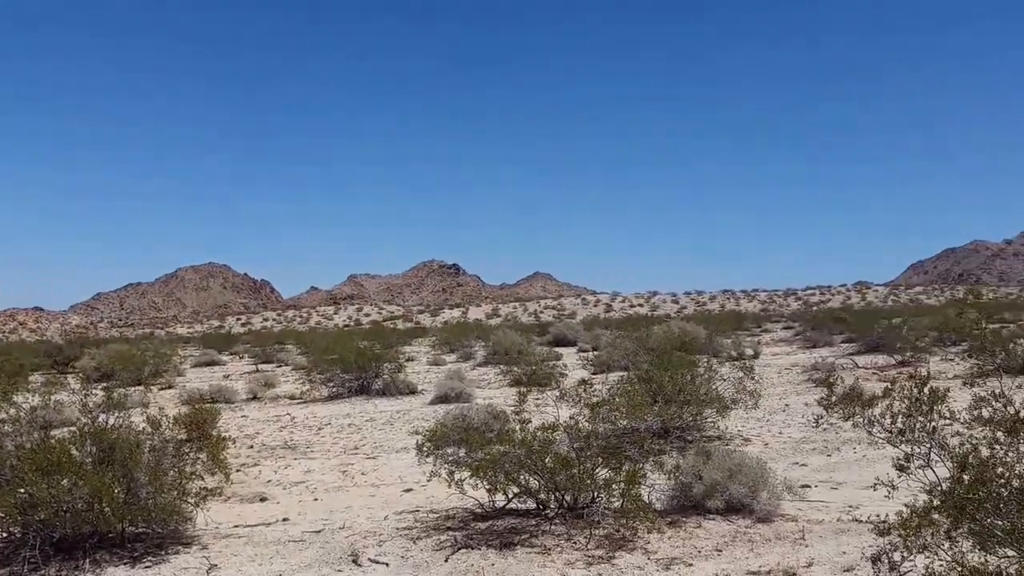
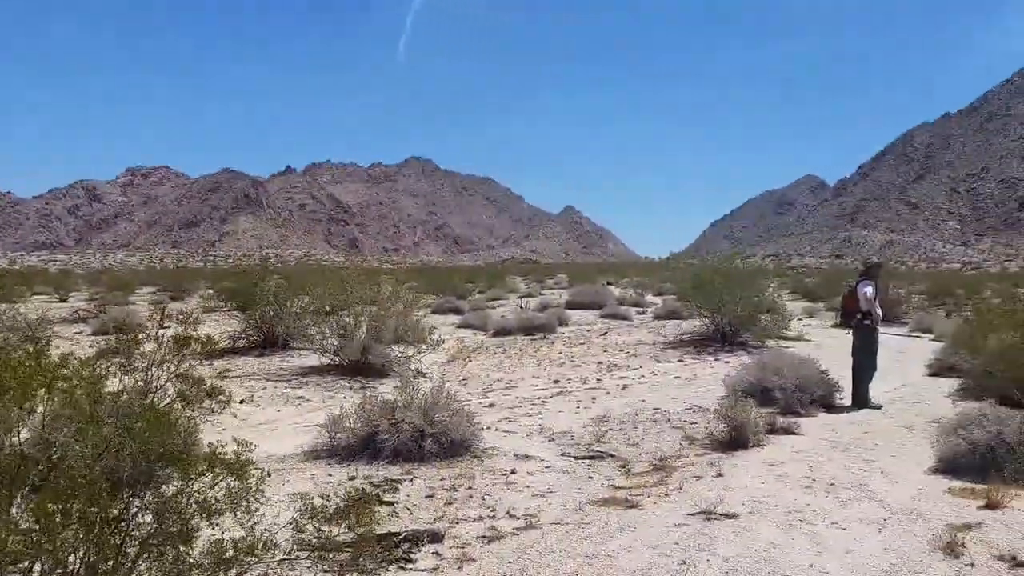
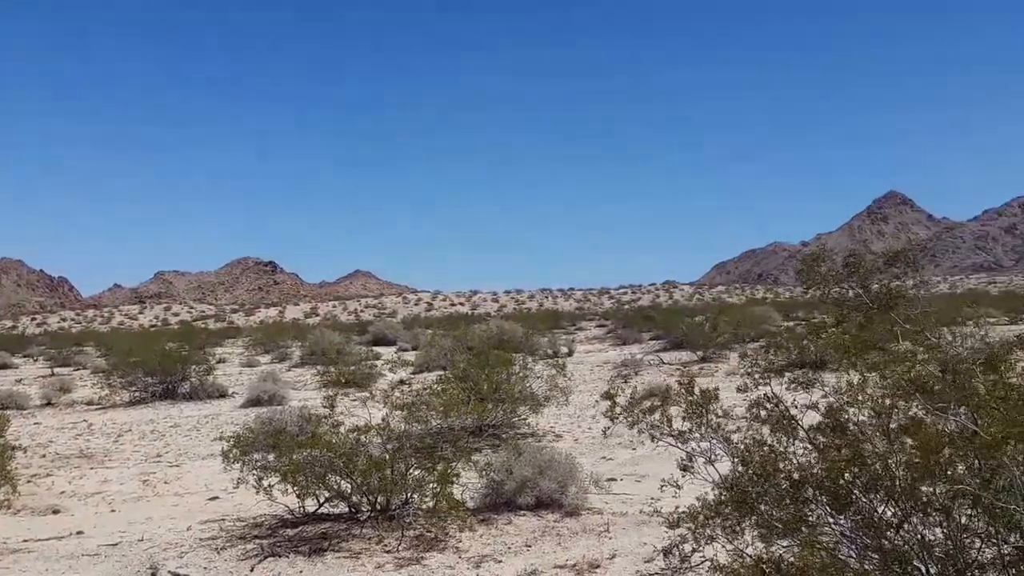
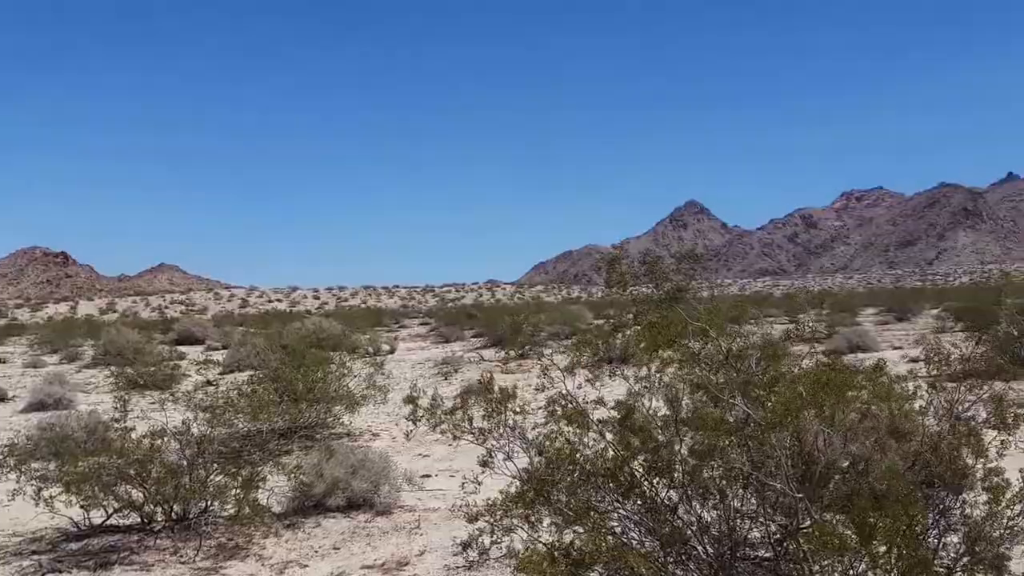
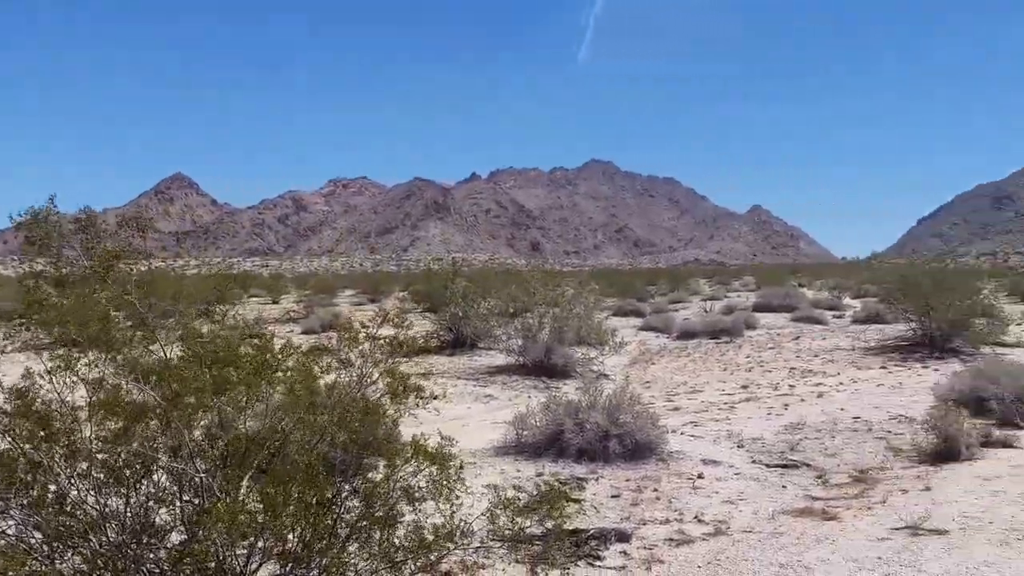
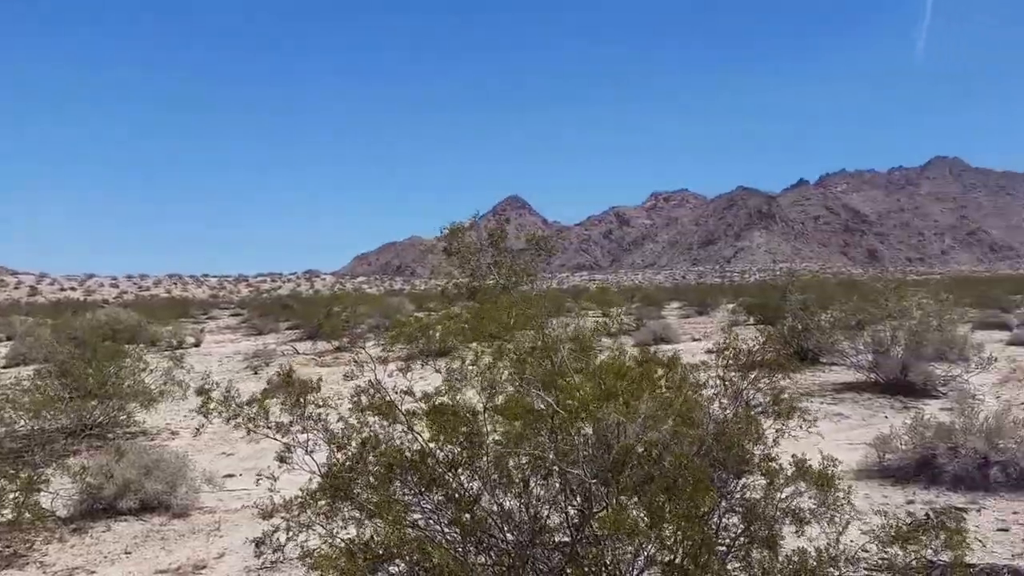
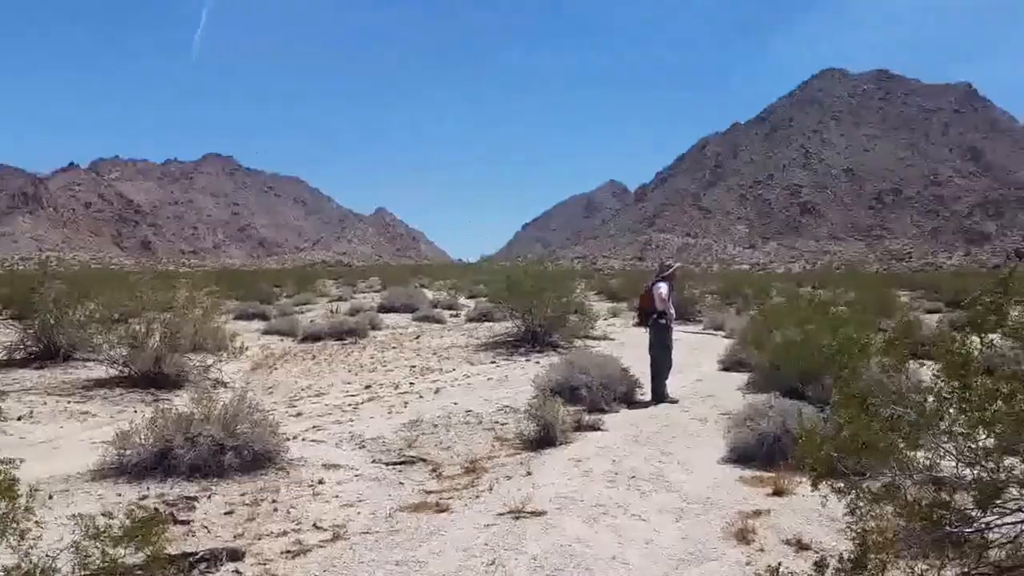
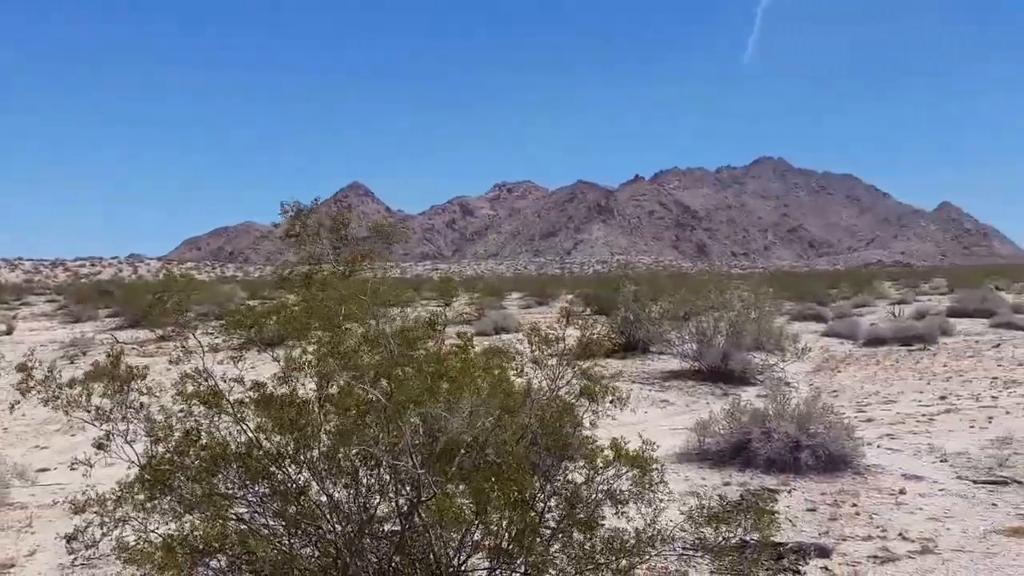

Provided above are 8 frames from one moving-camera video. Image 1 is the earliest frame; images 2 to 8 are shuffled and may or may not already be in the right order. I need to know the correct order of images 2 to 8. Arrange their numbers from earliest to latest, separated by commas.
3, 4, 6, 8, 5, 2, 7
